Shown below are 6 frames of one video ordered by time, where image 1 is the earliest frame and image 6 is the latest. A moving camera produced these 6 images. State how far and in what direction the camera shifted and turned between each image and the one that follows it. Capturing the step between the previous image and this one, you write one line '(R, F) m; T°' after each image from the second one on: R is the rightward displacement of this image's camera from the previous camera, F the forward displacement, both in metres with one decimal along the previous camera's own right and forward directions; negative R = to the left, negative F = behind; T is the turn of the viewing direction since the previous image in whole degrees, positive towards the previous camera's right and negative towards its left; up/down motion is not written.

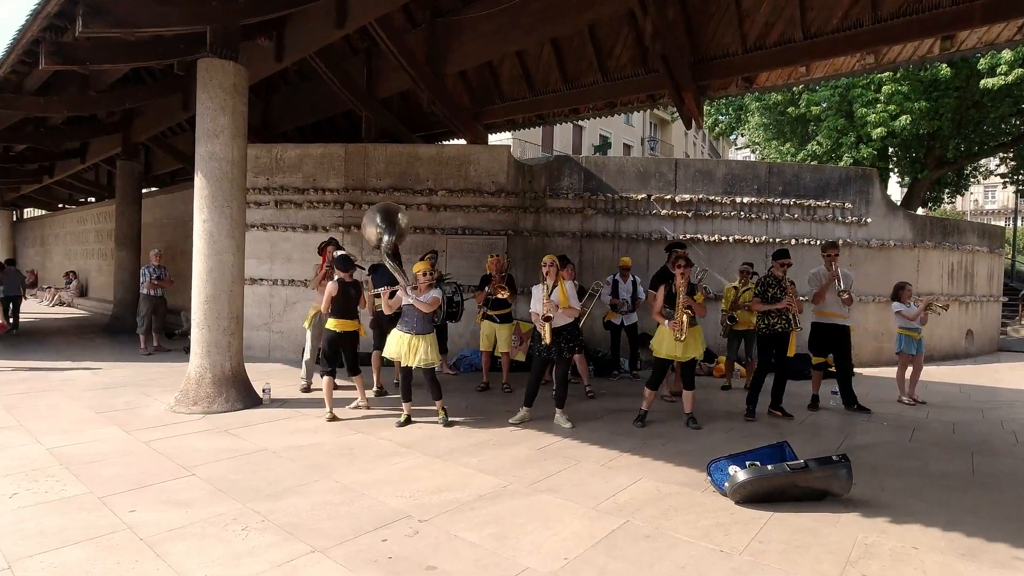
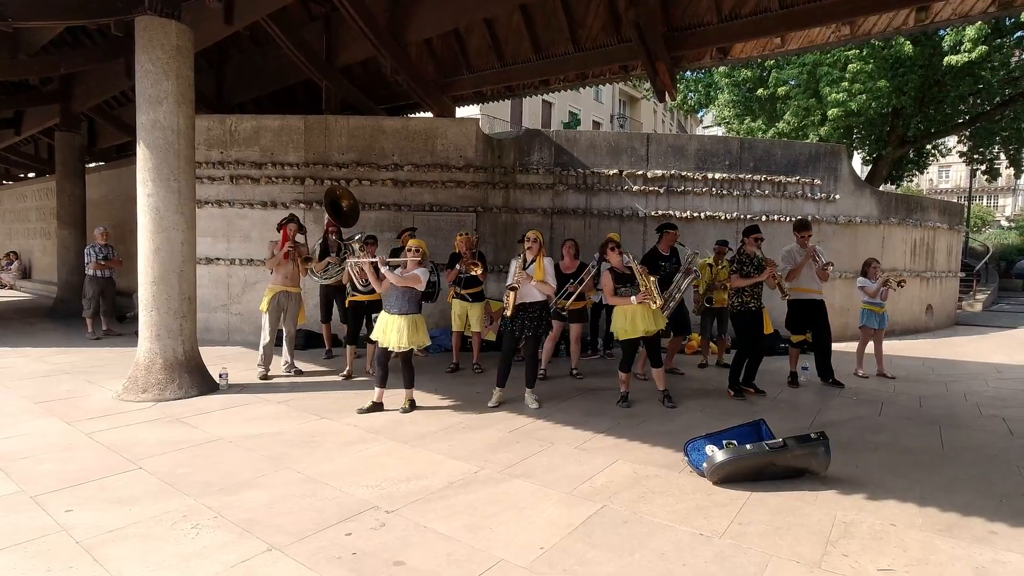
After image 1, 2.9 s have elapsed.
(0.0, +0.2) m; +3°
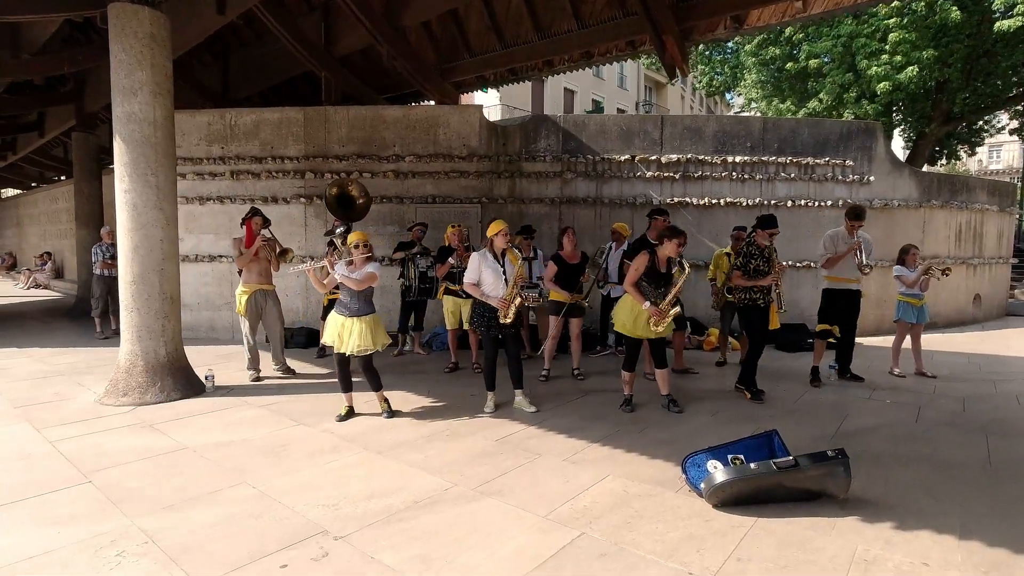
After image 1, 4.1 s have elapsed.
(+0.4, +0.4) m; -3°
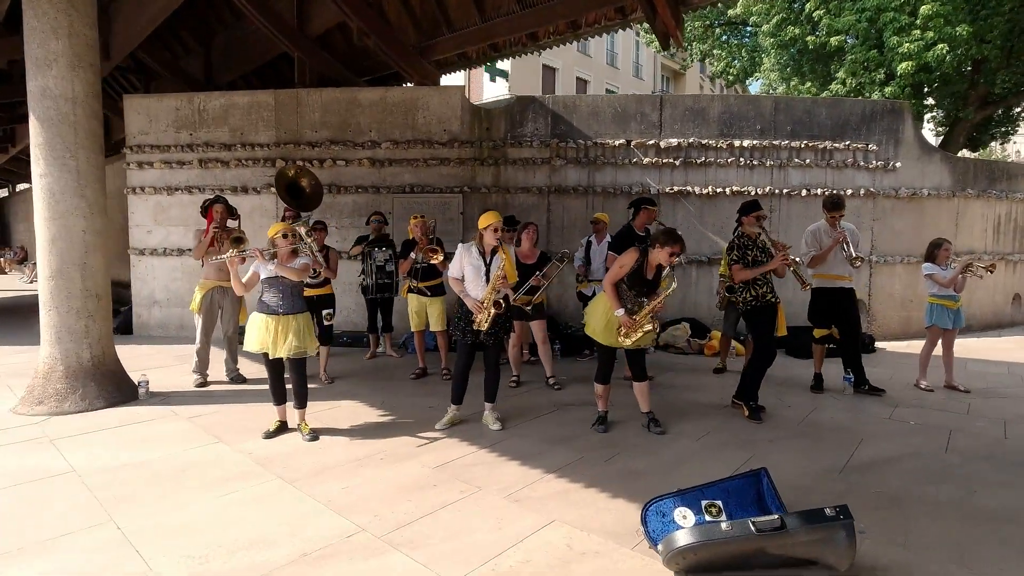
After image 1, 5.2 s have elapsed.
(+0.5, +0.7) m; -2°
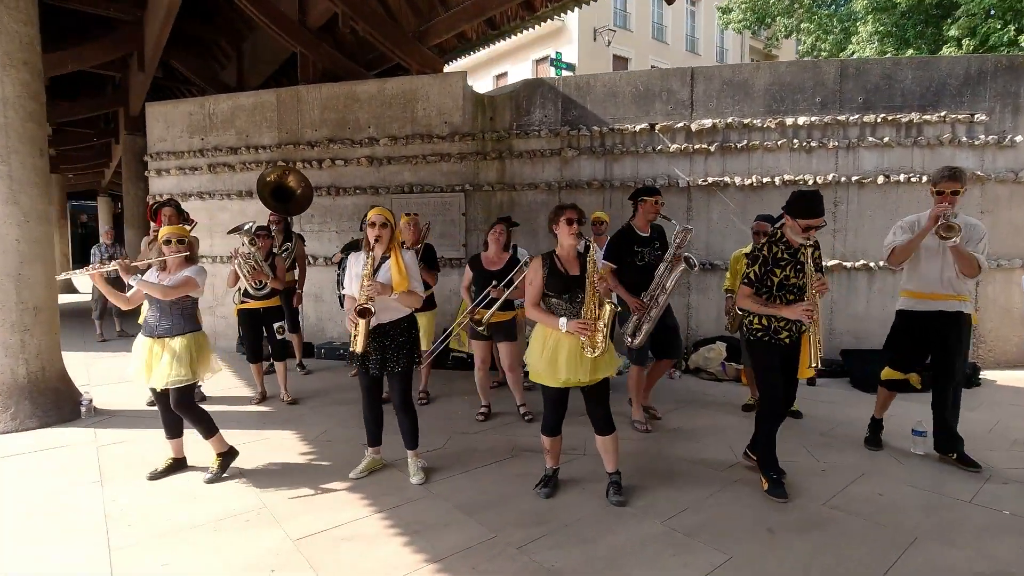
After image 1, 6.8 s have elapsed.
(+1.1, +1.1) m; -10°
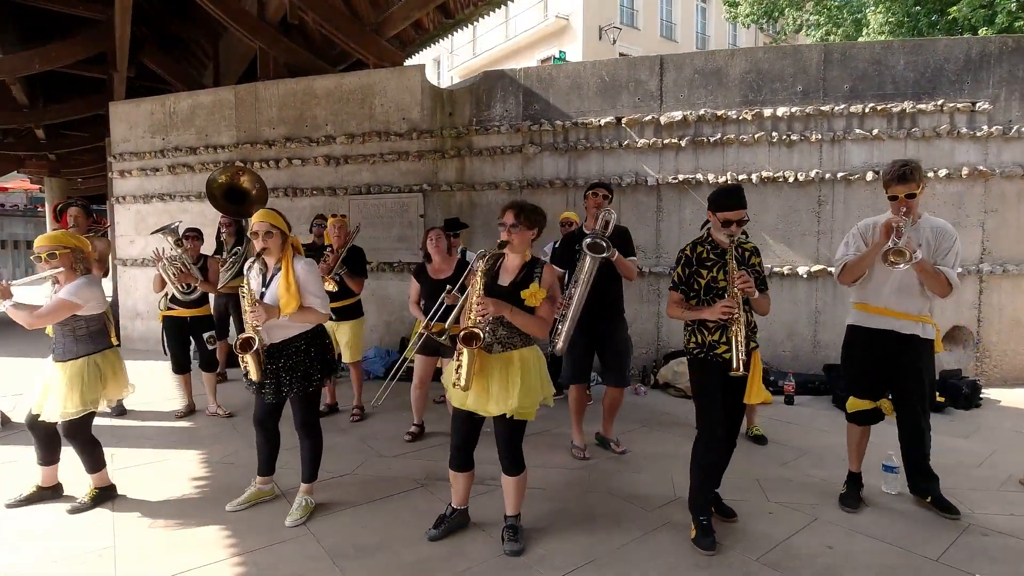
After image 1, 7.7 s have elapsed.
(+0.7, +0.5) m; -2°
